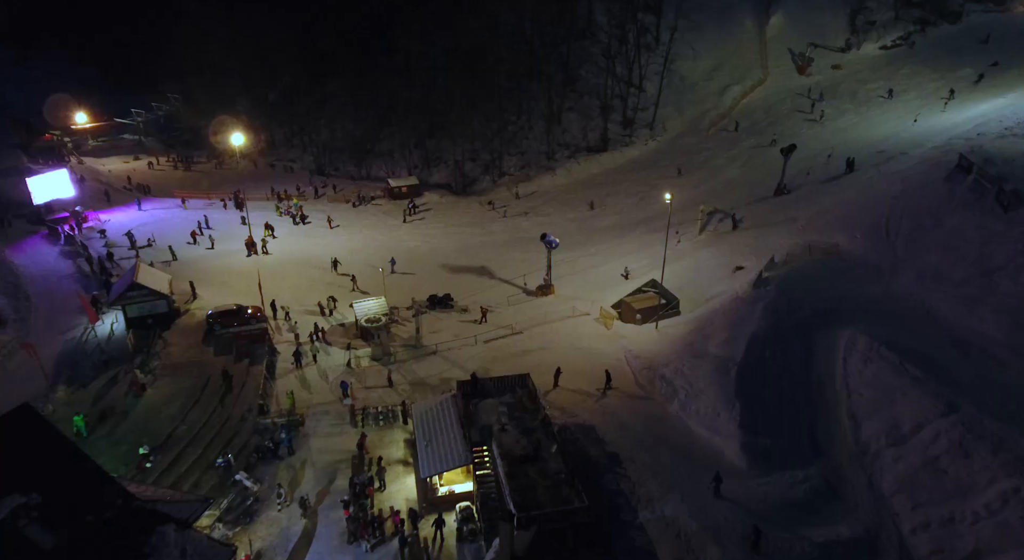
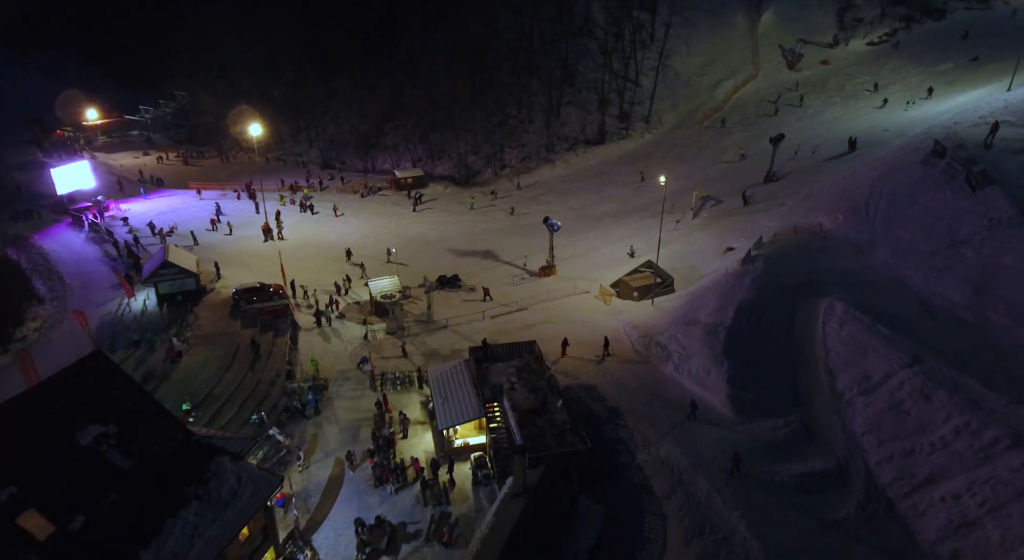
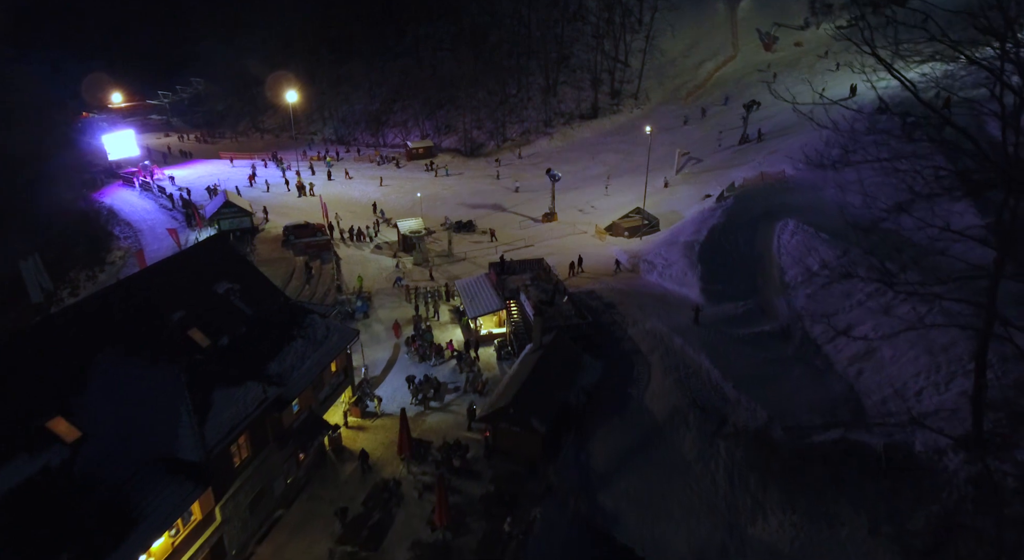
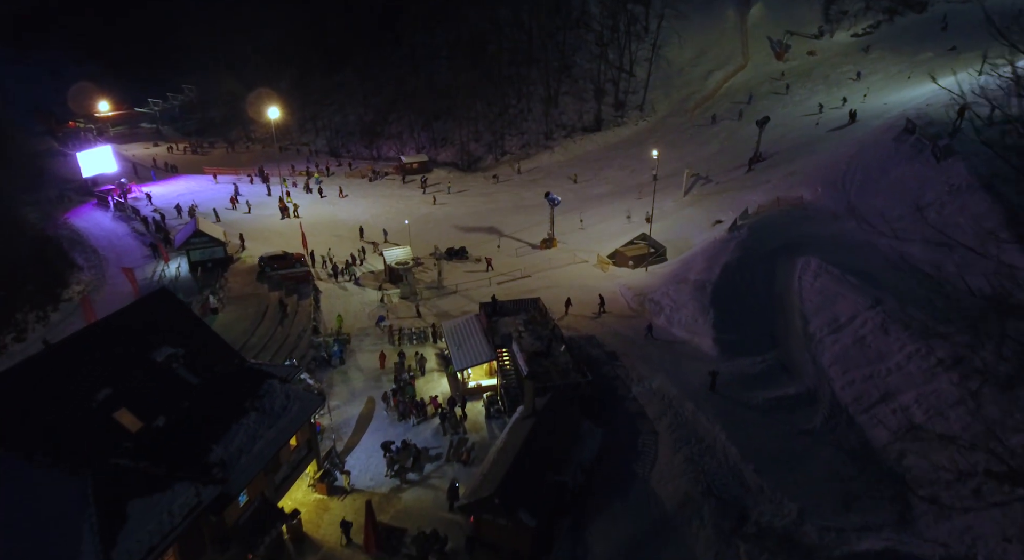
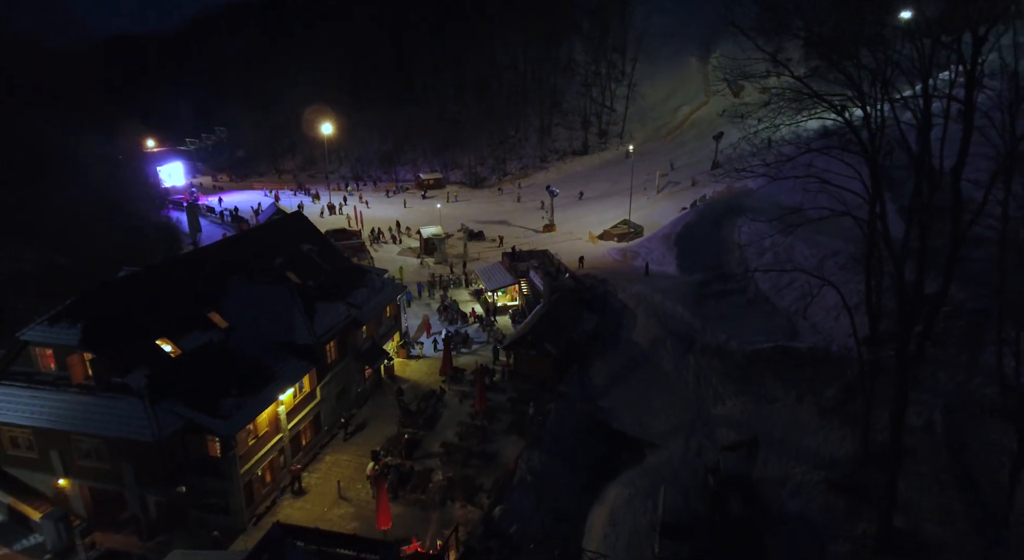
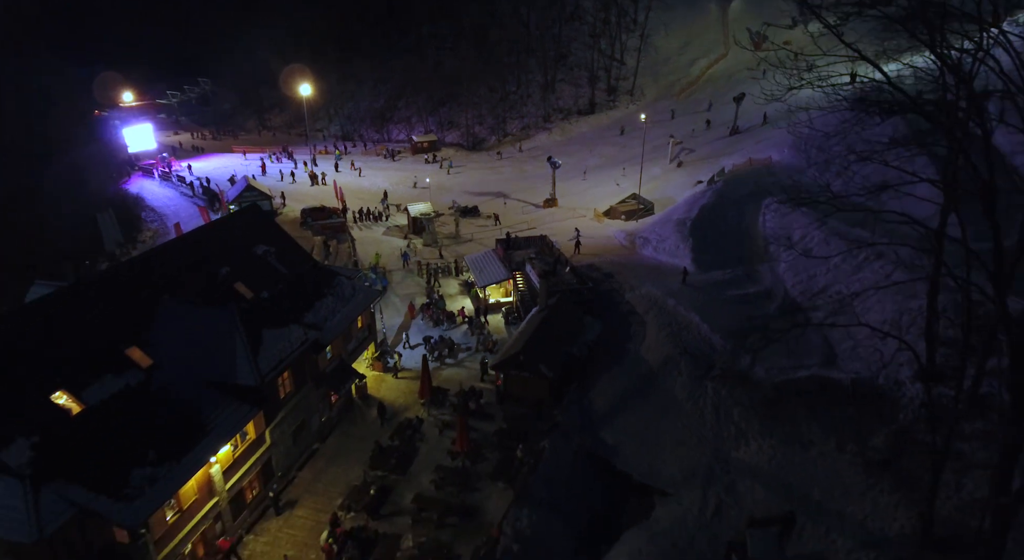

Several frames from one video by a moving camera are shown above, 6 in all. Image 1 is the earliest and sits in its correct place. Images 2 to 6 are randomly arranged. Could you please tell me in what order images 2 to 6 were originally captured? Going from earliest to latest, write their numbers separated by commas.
2, 4, 3, 6, 5
